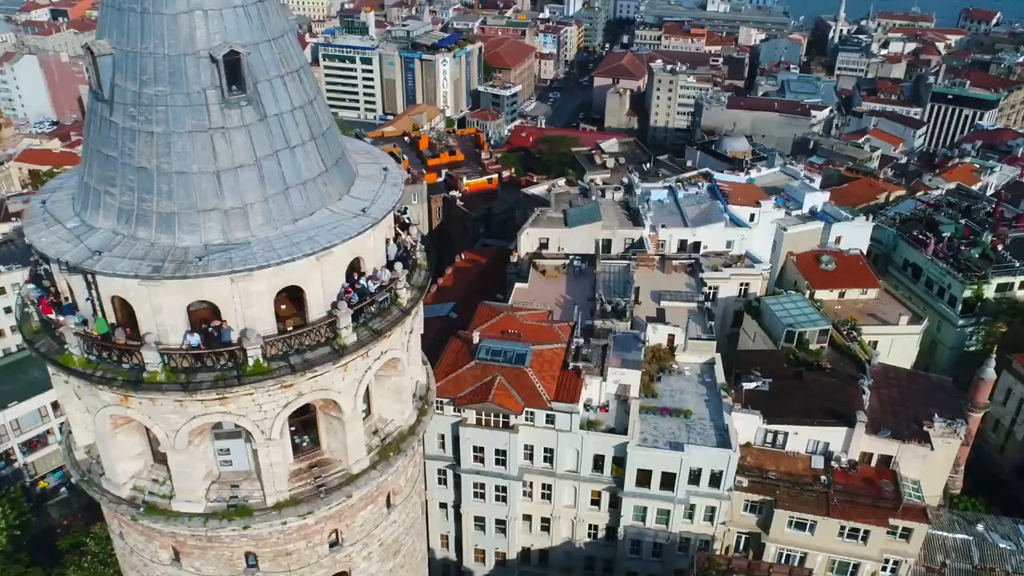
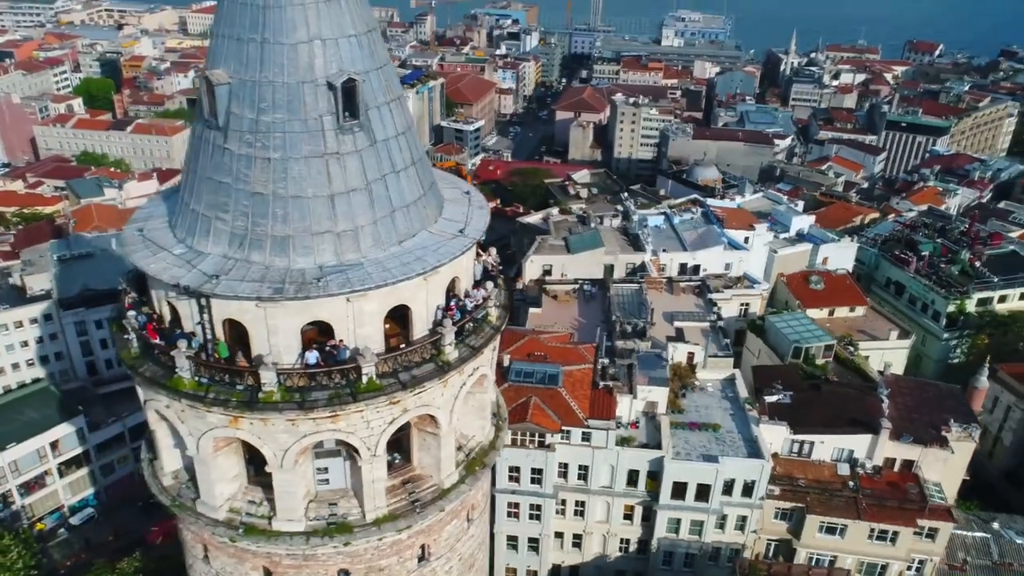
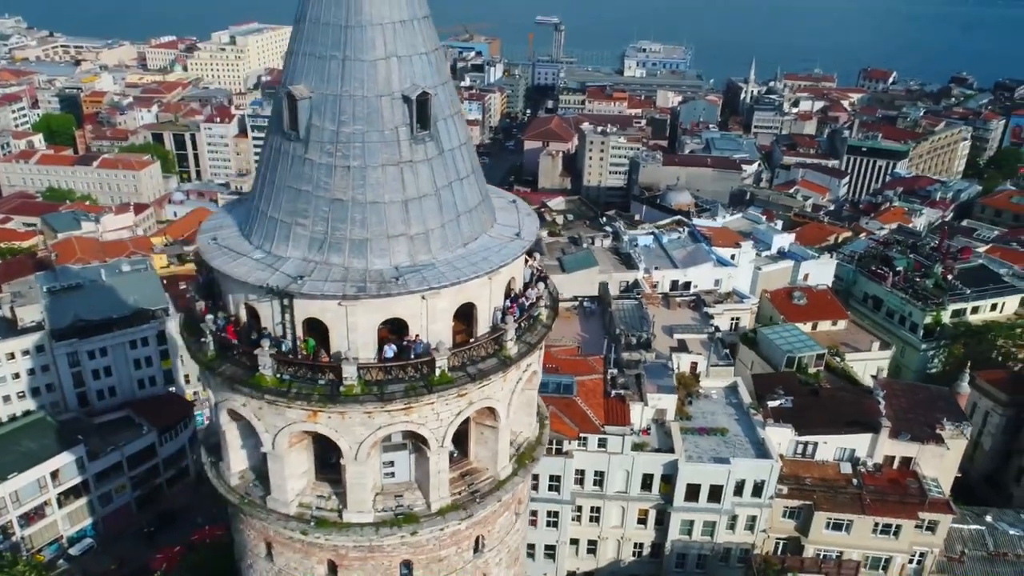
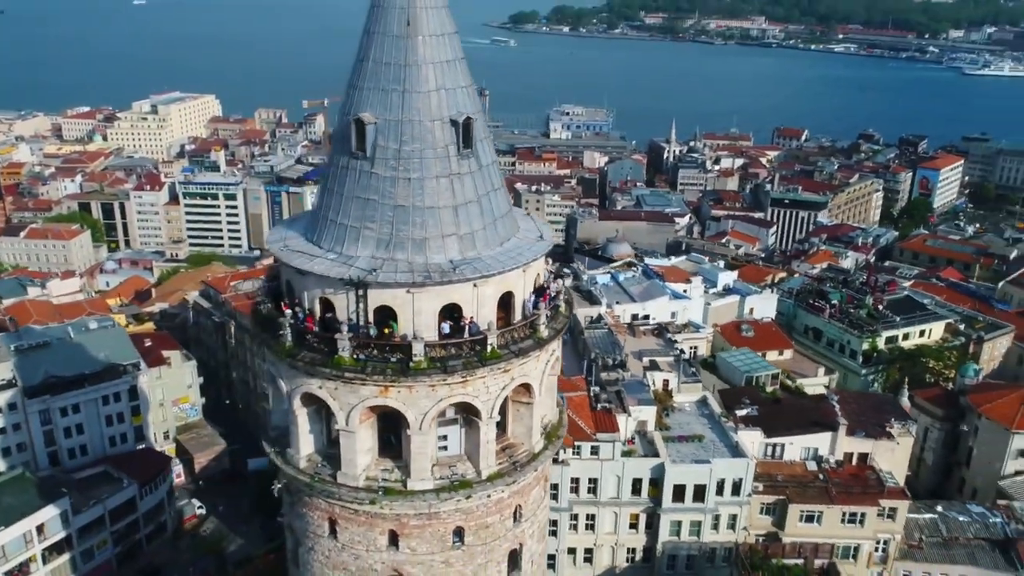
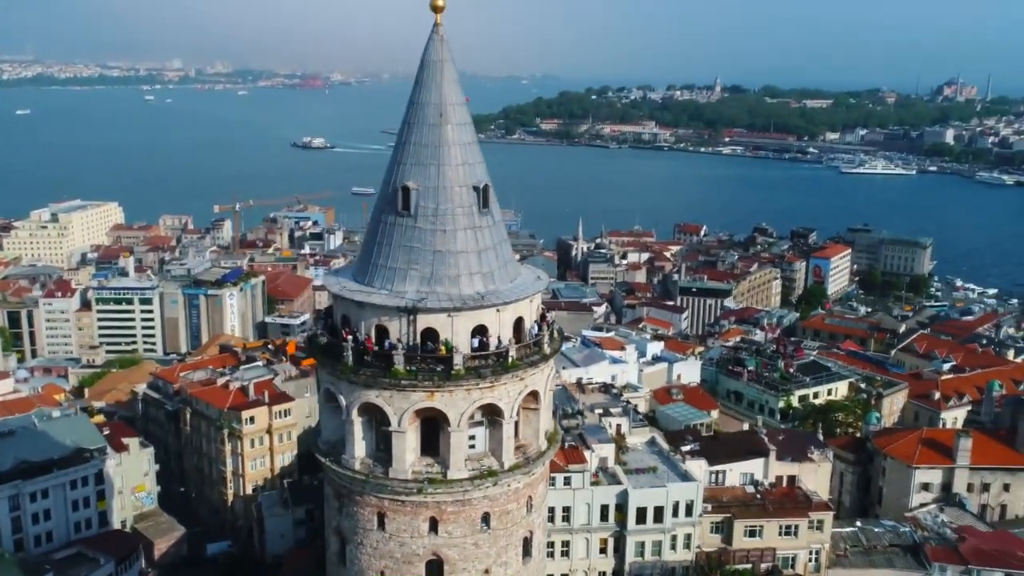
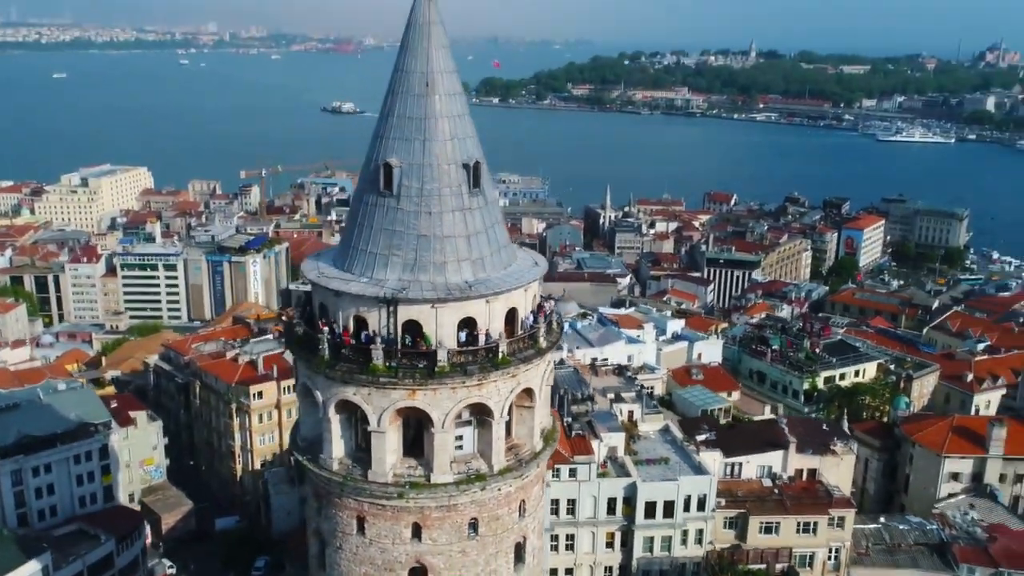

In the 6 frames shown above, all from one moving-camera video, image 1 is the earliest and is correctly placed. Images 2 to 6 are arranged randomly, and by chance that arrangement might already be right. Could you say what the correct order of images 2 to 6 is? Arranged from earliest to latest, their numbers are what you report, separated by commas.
2, 3, 4, 6, 5
